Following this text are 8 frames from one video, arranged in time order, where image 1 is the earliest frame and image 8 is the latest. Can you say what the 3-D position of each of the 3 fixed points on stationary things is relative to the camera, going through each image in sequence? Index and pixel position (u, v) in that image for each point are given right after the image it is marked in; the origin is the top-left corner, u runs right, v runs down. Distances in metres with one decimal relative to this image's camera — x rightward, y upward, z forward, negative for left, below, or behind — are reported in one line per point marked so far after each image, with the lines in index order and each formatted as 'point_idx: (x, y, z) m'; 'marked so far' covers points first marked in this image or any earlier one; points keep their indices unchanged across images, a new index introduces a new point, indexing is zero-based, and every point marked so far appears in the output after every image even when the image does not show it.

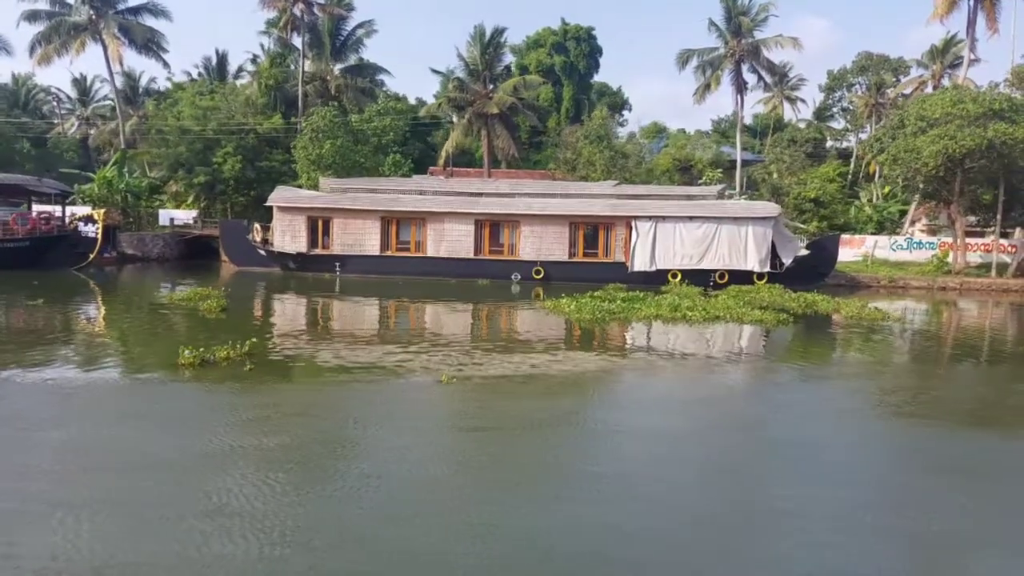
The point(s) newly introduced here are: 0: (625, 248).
0: (+2.2, +1.0, +18.1) m
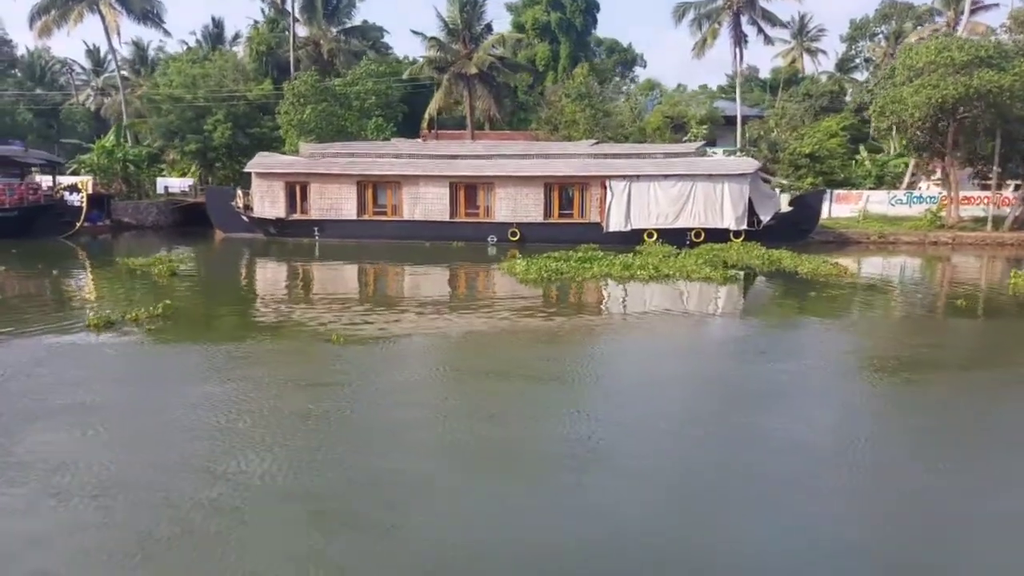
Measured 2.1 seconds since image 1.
0: (+1.9, +2.0, +17.9) m
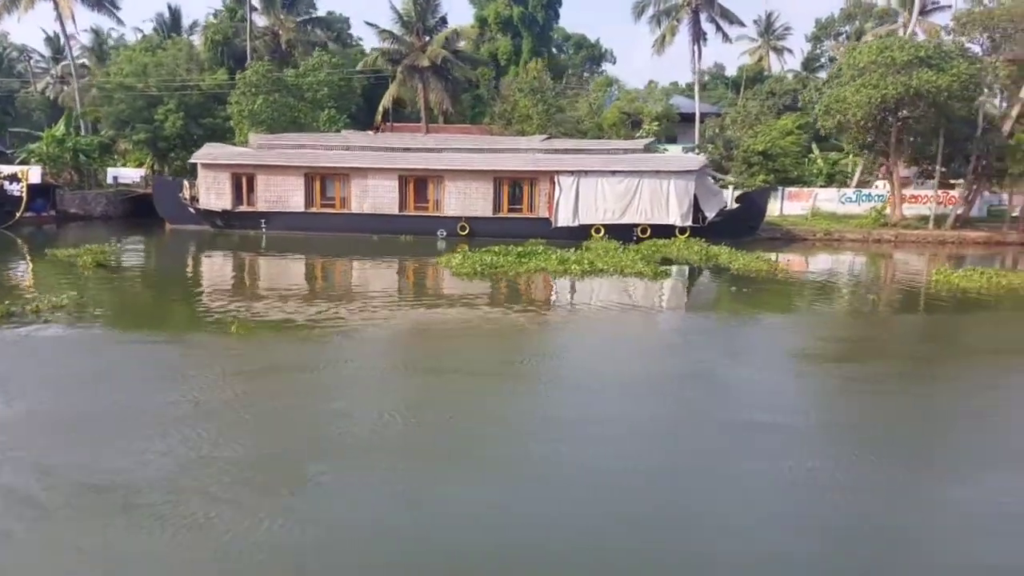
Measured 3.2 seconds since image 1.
0: (+0.8, +2.1, +18.0) m
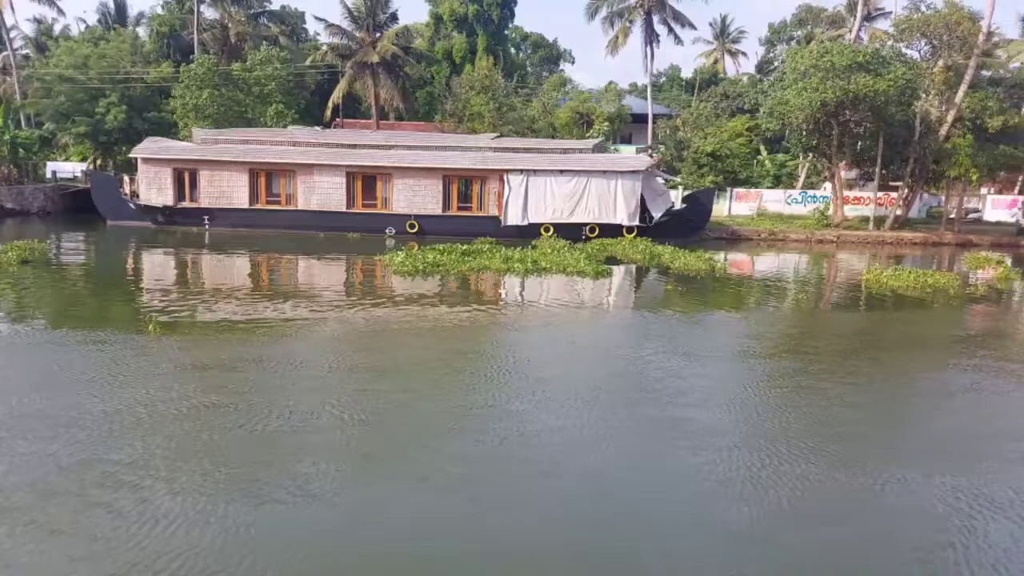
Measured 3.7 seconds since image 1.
0: (-0.4, +2.1, +18.0) m
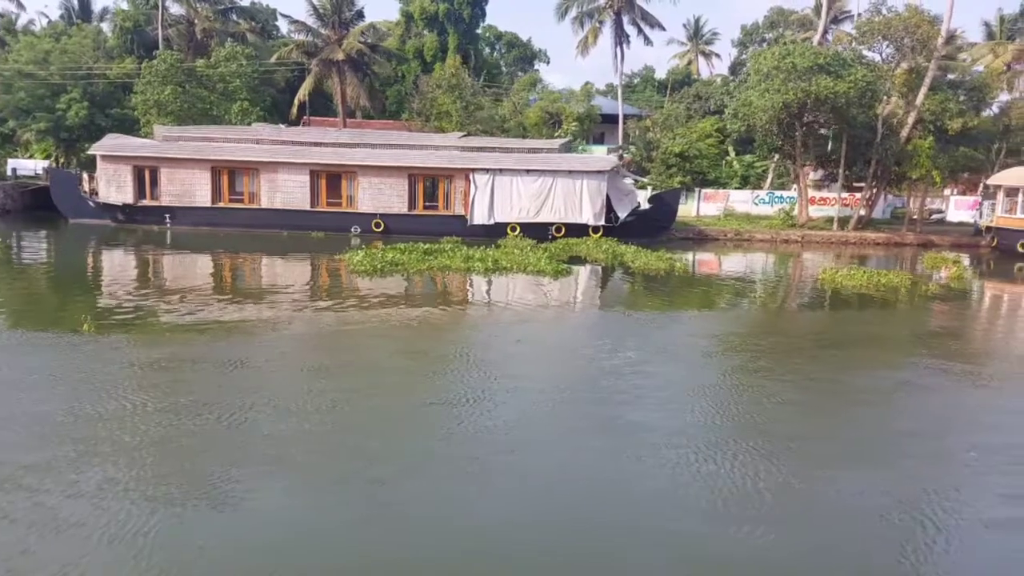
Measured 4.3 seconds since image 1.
0: (-1.2, +2.2, +17.9) m
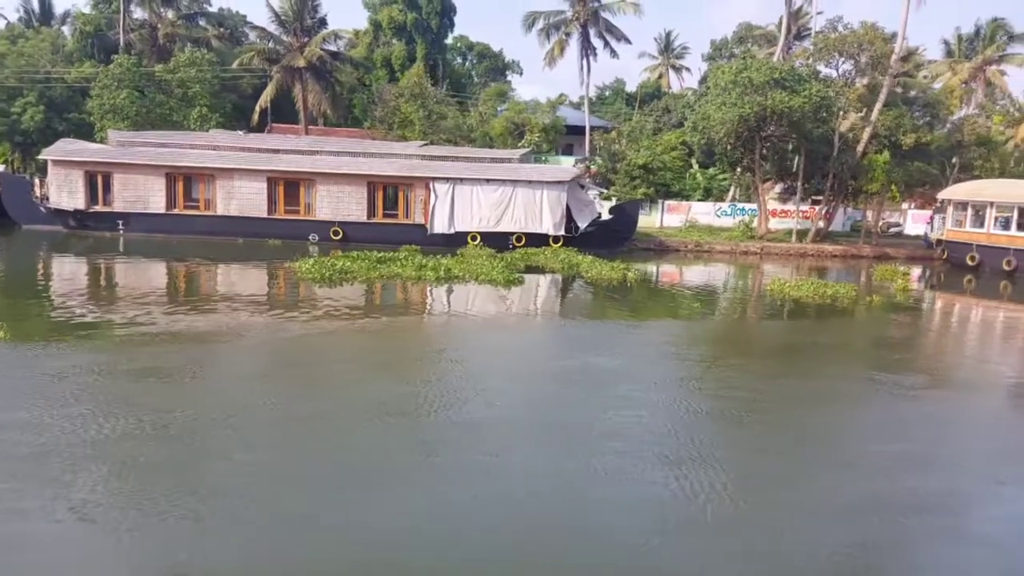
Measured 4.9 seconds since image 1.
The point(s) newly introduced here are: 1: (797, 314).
0: (-2.1, +1.9, +17.8) m
1: (+5.7, -0.6, +14.6) m
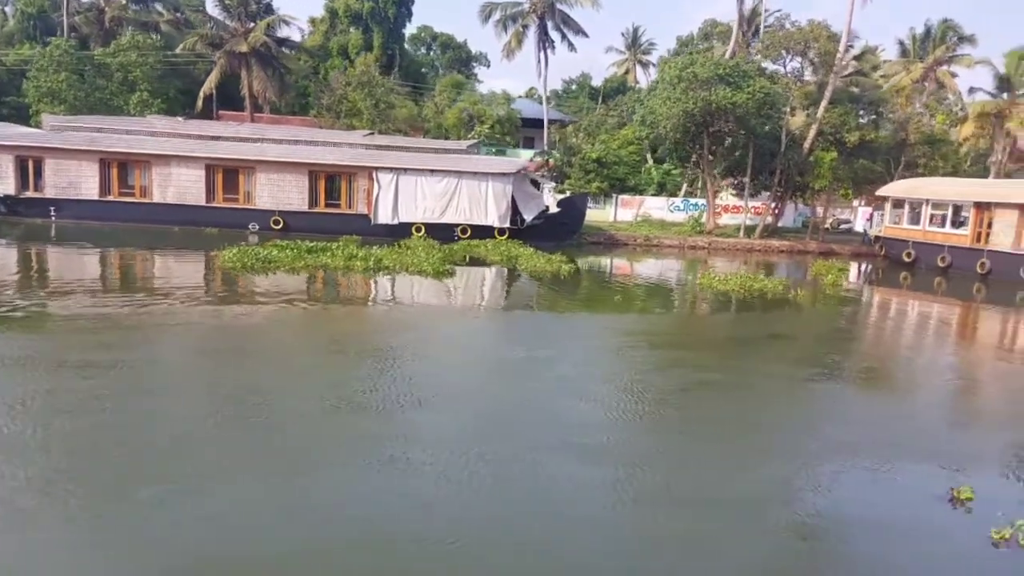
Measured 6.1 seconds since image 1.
0: (-3.2, +2.1, +17.7) m
1: (+4.6, -0.4, +14.7) m
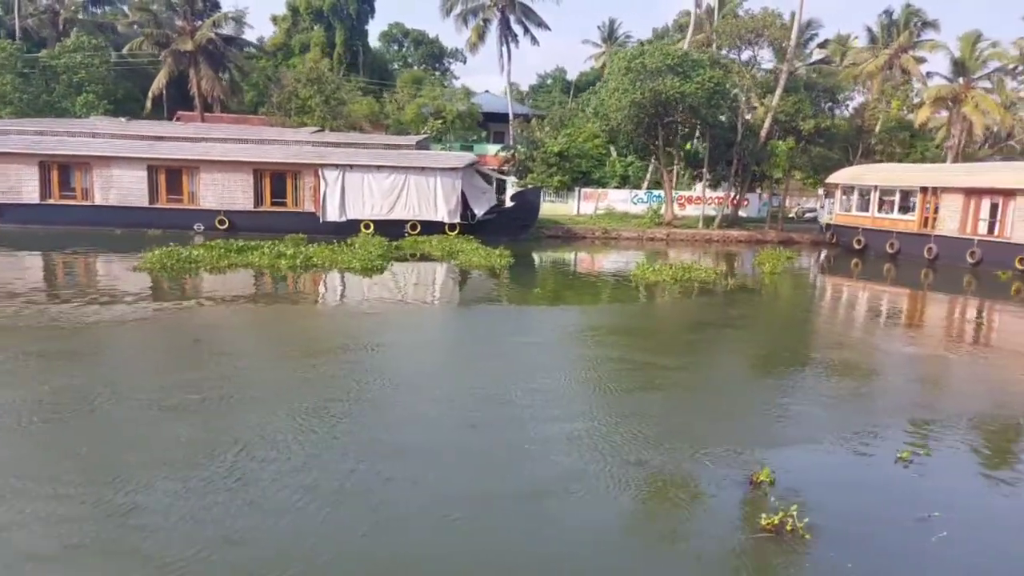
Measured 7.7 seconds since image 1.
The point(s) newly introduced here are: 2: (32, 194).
0: (-4.2, +2.2, +17.5) m
1: (+3.7, -0.3, +14.6) m
2: (-10.7, +2.2, +17.1) m
